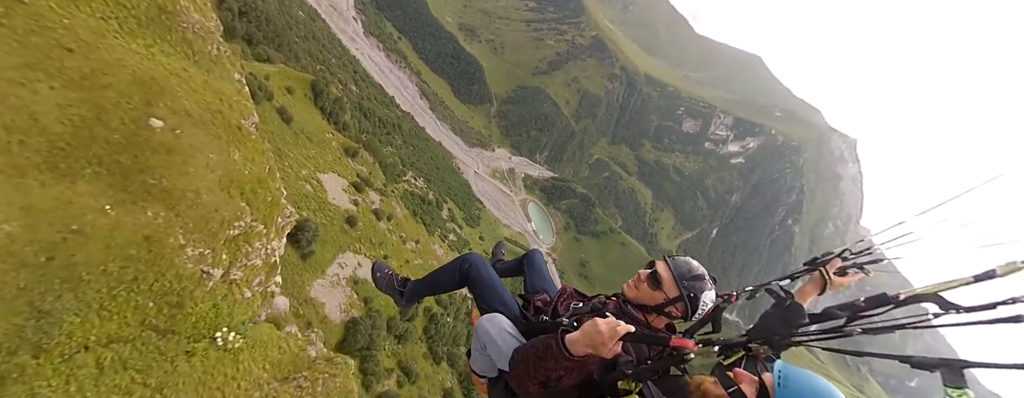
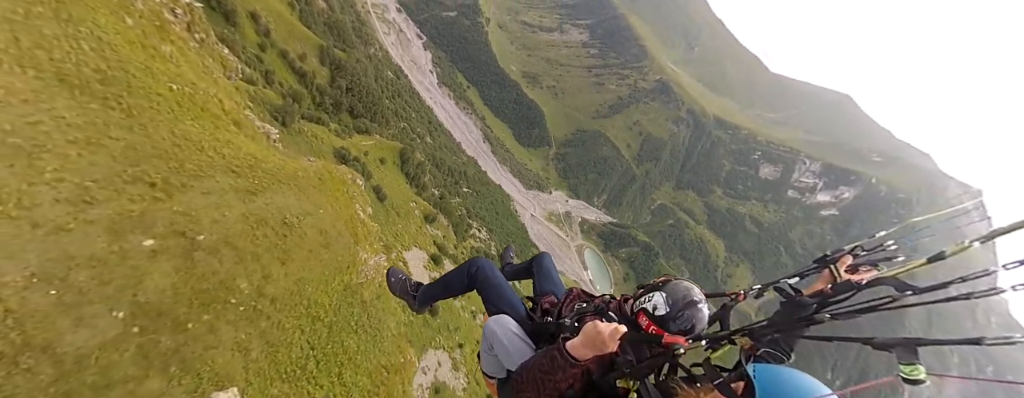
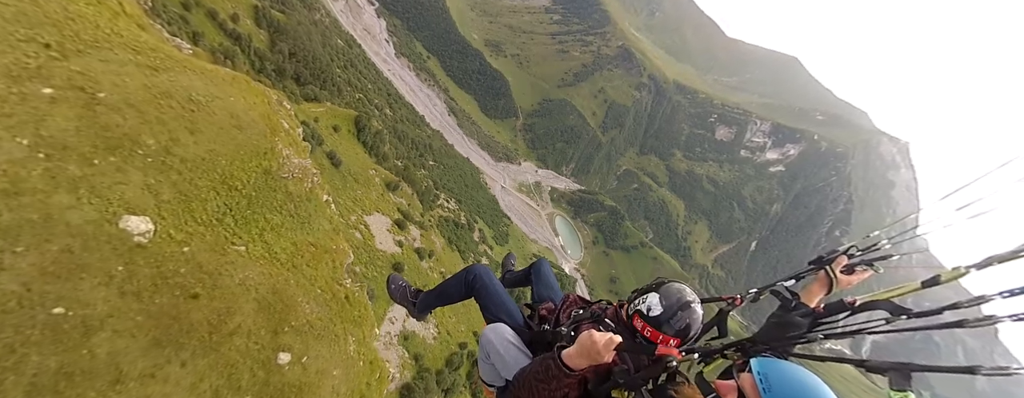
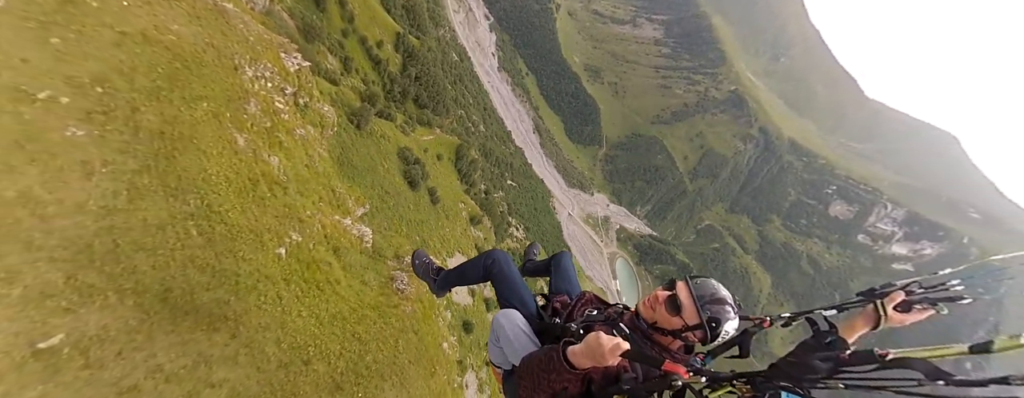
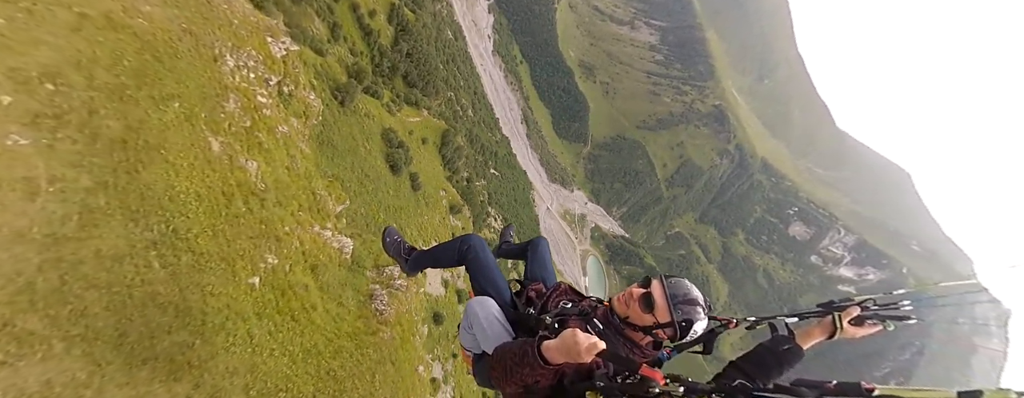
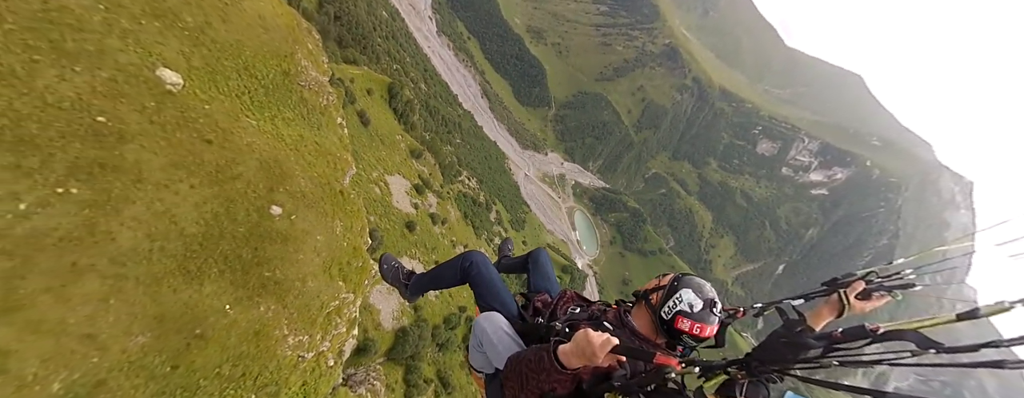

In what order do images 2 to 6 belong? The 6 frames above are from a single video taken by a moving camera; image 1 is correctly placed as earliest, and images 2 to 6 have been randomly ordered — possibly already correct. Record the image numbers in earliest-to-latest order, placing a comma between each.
6, 3, 2, 4, 5
